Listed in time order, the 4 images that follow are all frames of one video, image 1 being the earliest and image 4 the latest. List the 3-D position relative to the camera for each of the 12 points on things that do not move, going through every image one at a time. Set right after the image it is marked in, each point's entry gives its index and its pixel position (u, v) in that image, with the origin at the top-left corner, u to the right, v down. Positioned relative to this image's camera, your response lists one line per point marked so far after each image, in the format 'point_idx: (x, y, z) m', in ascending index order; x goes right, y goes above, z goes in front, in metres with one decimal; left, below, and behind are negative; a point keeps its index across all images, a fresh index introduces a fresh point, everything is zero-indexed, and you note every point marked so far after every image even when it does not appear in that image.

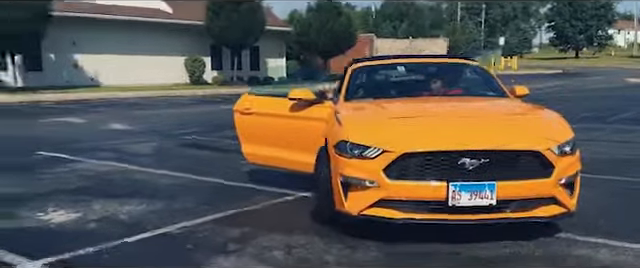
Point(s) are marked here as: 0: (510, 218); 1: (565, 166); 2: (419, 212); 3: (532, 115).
0: (+1.4, -0.6, +5.5) m
1: (+1.9, -0.3, +5.6) m
2: (+0.7, -0.6, +5.4) m
3: (+1.7, +0.2, +6.1) m
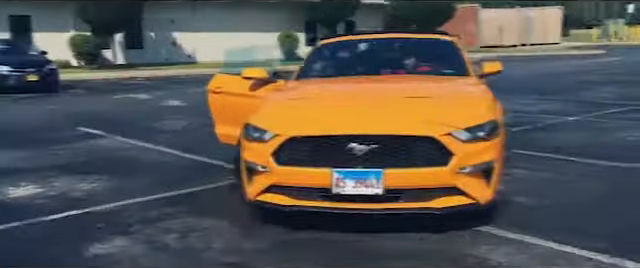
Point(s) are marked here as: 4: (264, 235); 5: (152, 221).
0: (+0.6, -0.5, +5.1) m
1: (+1.1, -0.1, +5.1) m
2: (-0.1, -0.5, +5.2) m
3: (+1.0, +0.3, +5.6) m
4: (-0.4, -0.7, +5.4) m
5: (-1.3, -0.7, +5.8) m
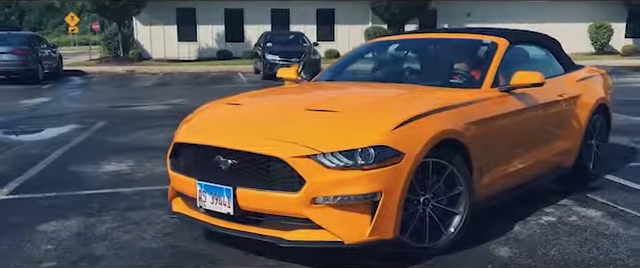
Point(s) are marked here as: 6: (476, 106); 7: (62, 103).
0: (-0.4, -0.6, +4.5) m
1: (+0.1, -0.3, +4.3) m
2: (-0.9, -0.5, +5.0) m
3: (+0.3, +0.1, +4.7) m
4: (-1.0, -0.7, +5.3) m
5: (-1.6, -0.6, +6.2) m
6: (+1.1, +0.2, +5.1) m
7: (-4.6, +0.6, +13.1) m
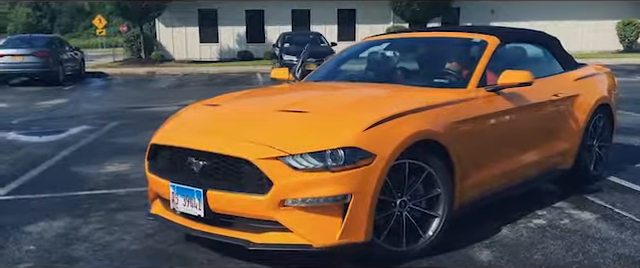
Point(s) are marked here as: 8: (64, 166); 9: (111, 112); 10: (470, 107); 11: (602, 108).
0: (-0.5, -0.6, +4.5) m
1: (-0.1, -0.3, +4.2) m
2: (-1.0, -0.5, +5.0) m
3: (+0.2, +0.1, +4.6) m
4: (-1.2, -0.8, +5.3) m
5: (-1.6, -0.6, +6.2) m
6: (+1.0, +0.2, +5.0) m
7: (-4.4, +0.5, +13.2) m
8: (-2.8, -0.3, +7.9) m
9: (-3.4, +0.4, +12.1) m
10: (+1.0, +0.2, +5.1) m
11: (+2.6, +0.2, +6.7) m
